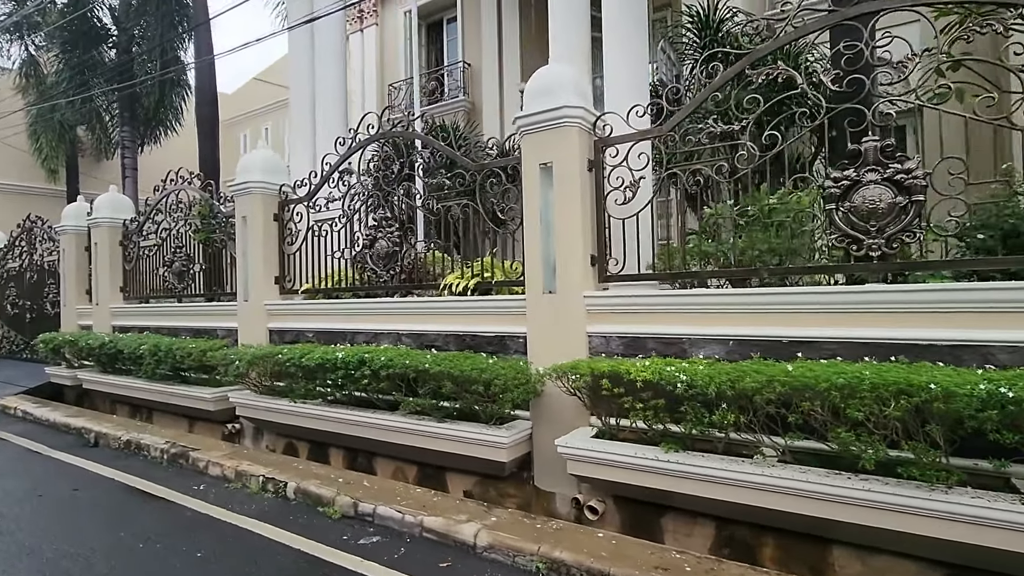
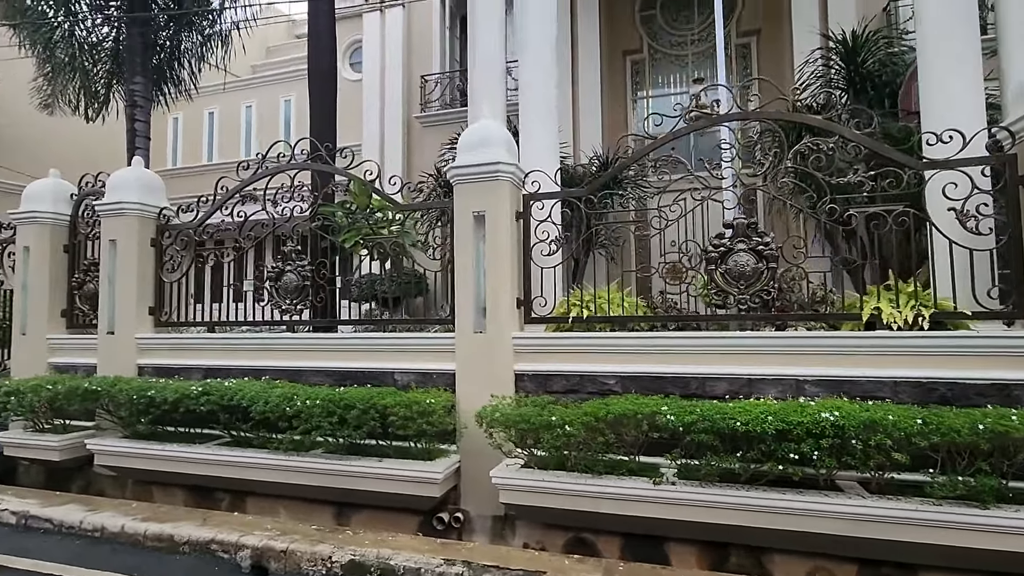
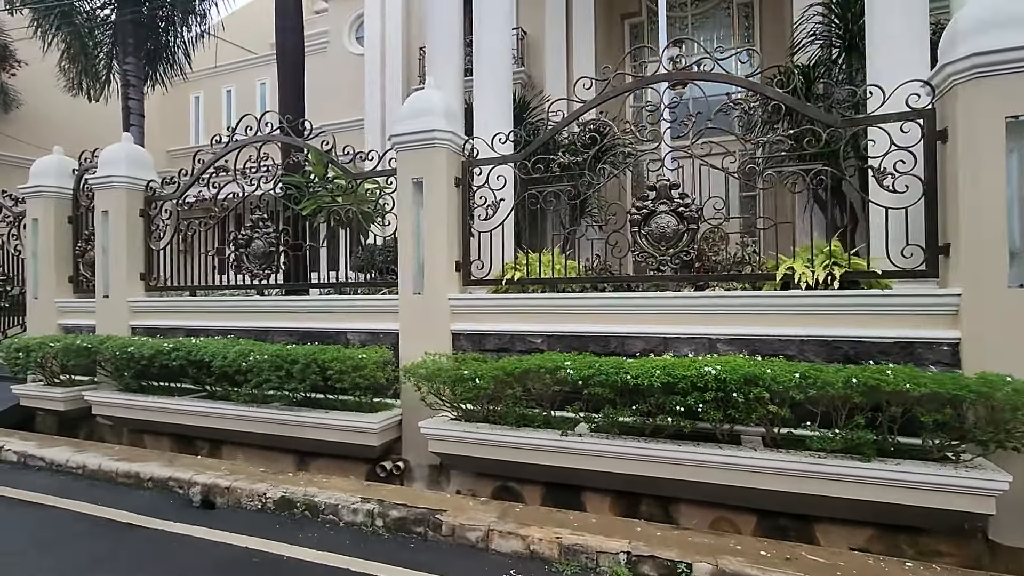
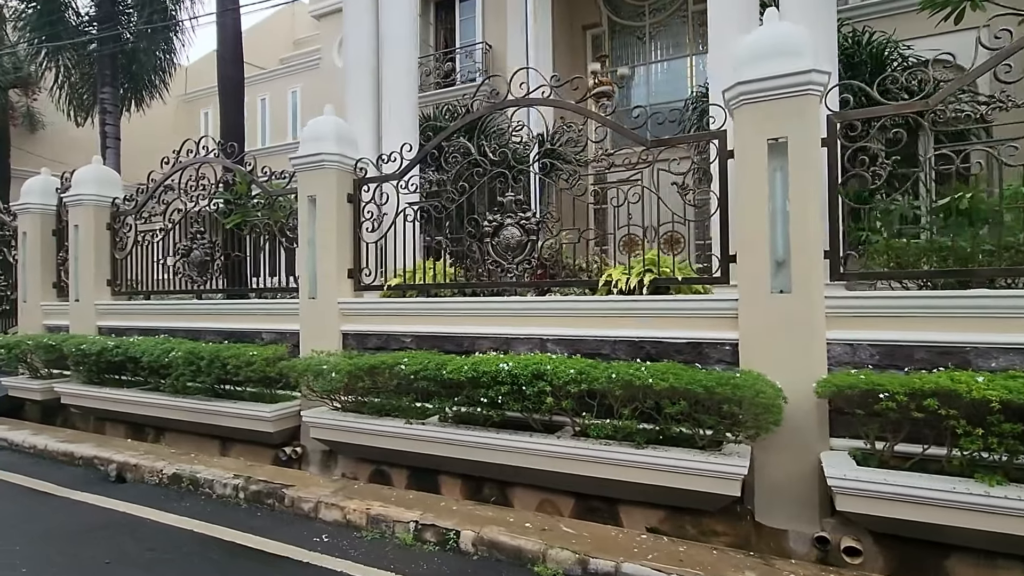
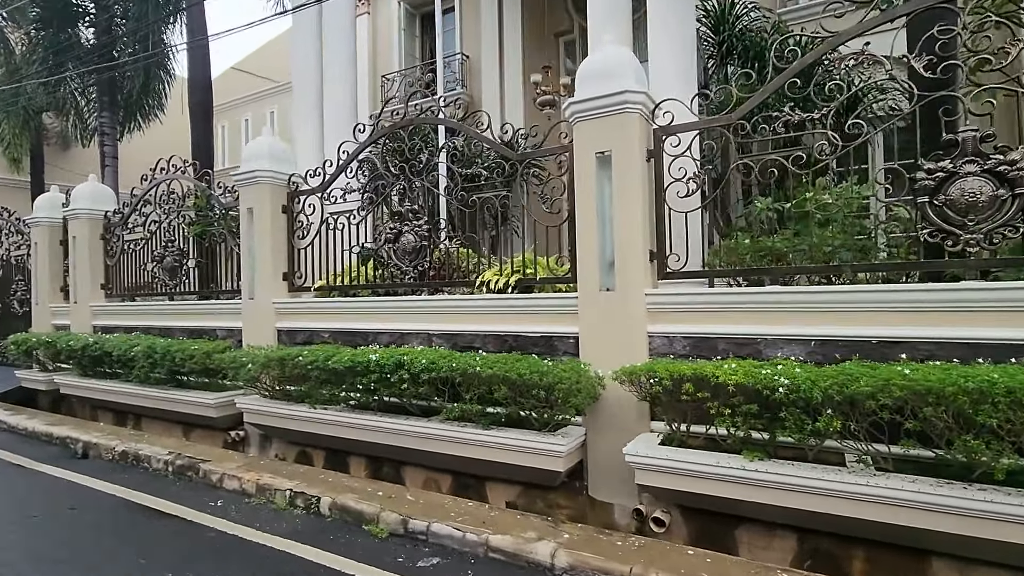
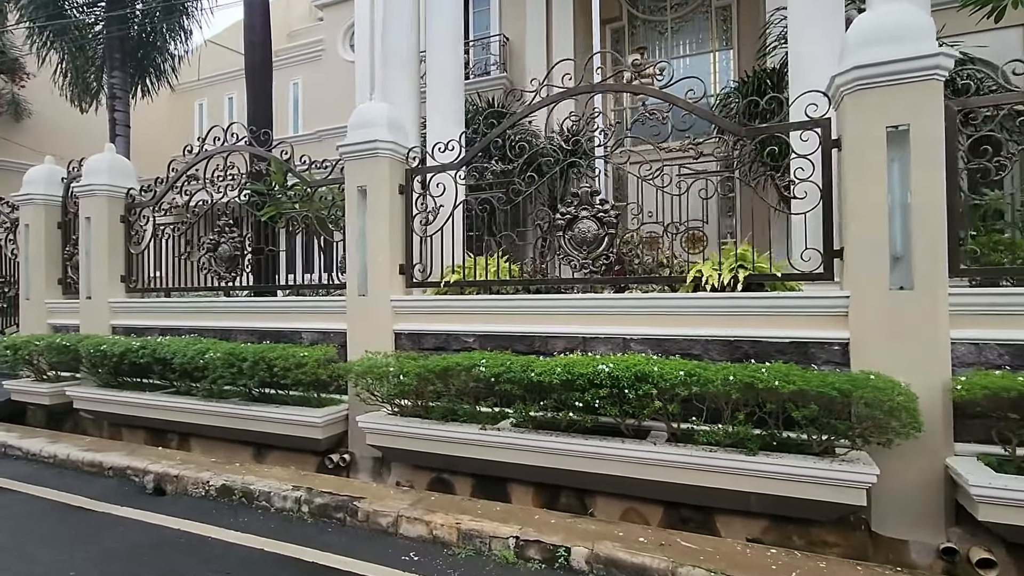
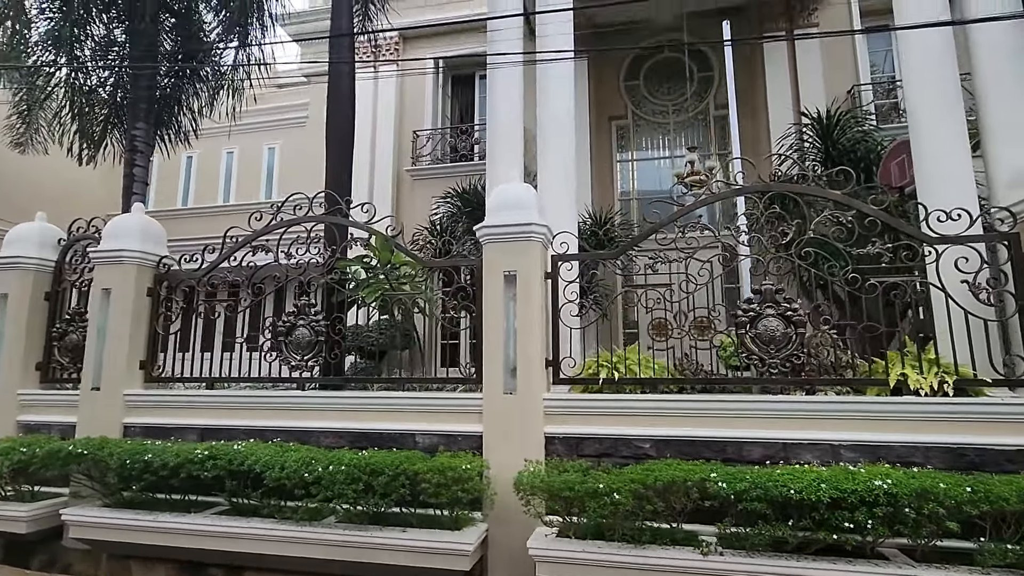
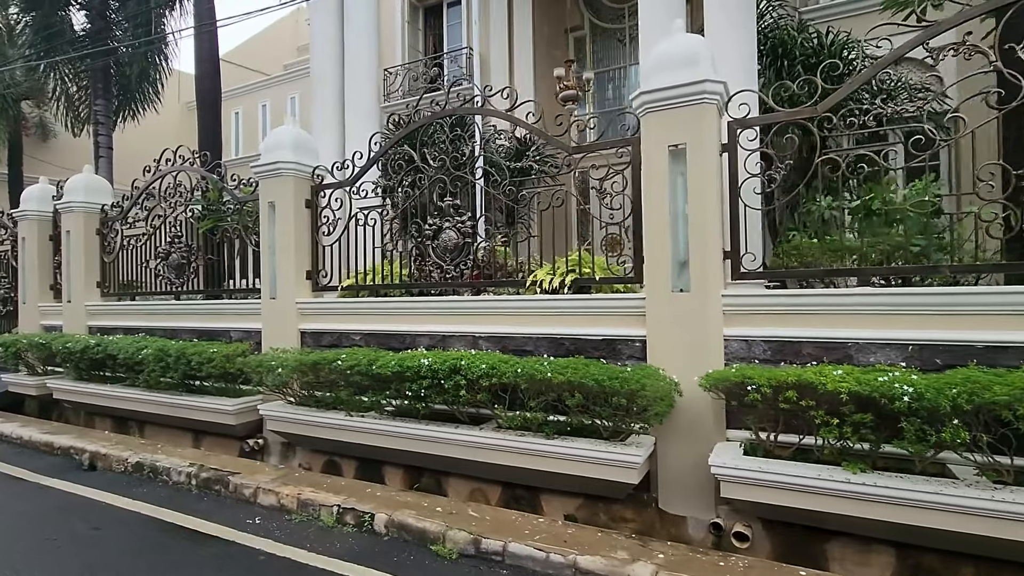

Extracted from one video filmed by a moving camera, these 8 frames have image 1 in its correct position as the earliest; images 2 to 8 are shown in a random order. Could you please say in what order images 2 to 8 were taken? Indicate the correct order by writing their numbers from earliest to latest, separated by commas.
5, 8, 4, 6, 3, 2, 7
